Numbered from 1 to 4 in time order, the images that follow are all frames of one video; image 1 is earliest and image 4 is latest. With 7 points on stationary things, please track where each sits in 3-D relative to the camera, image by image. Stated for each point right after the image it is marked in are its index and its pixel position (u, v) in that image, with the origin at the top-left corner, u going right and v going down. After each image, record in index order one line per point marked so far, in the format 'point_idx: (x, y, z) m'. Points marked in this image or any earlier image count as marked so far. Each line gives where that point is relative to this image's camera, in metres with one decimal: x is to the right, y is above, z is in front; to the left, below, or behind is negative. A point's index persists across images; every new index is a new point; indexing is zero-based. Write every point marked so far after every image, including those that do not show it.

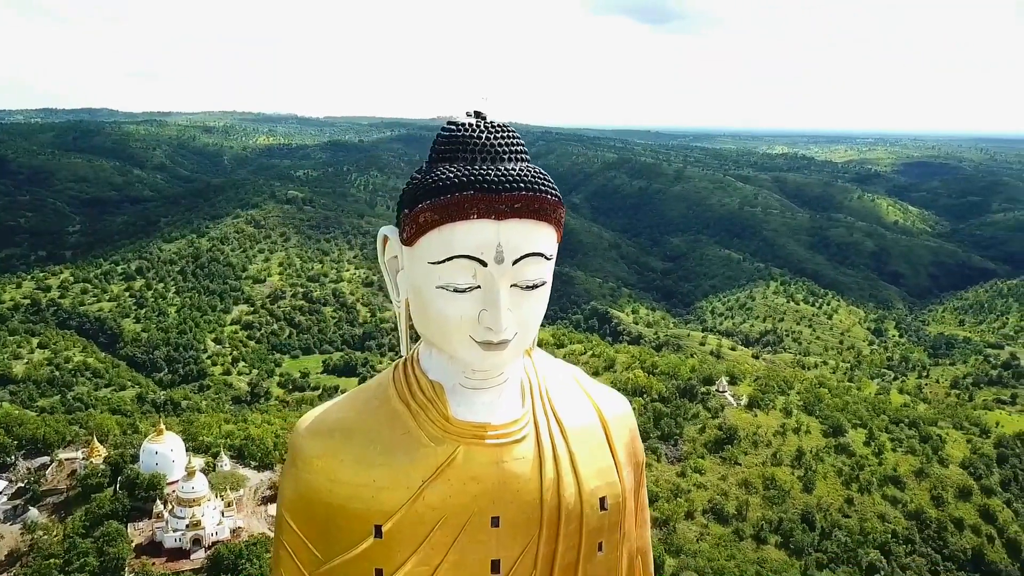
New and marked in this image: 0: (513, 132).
0: (0.0, +0.9, +5.0) m
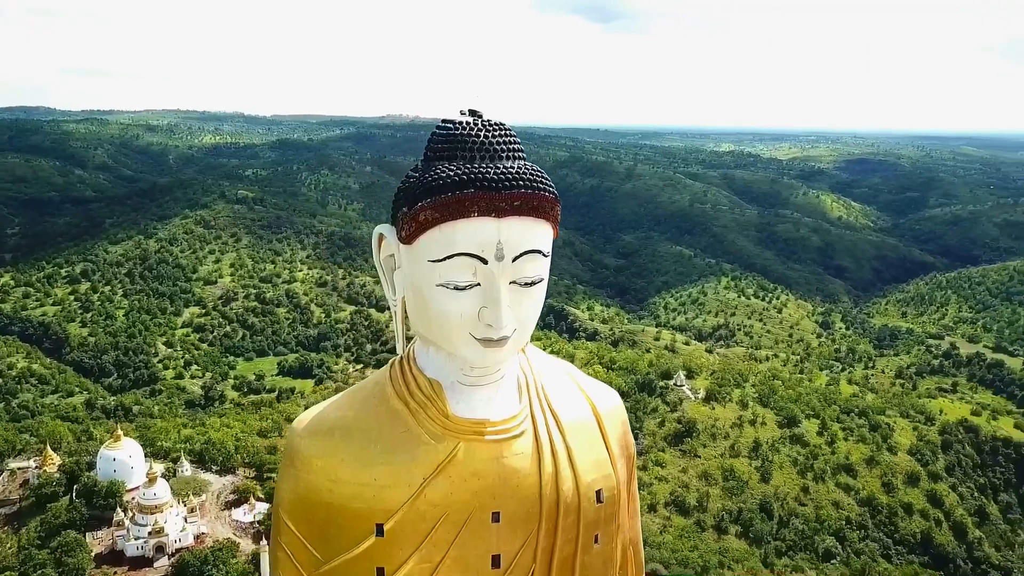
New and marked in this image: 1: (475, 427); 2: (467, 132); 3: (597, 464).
0: (0.0, +1.0, +5.0) m
1: (-0.2, -0.8, +5.0) m
2: (-0.3, +0.9, +5.0) m
3: (+0.5, -1.1, +5.3) m
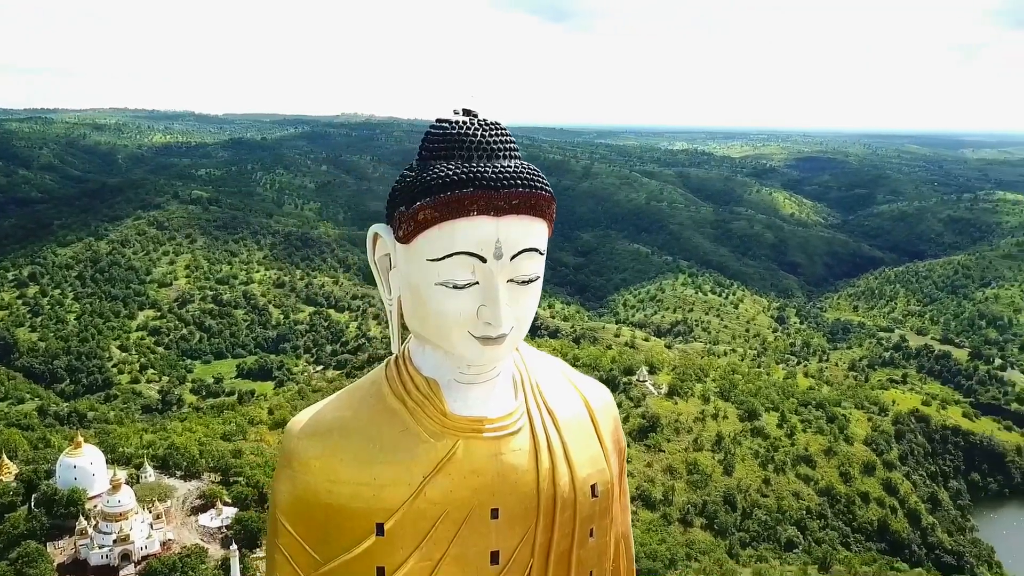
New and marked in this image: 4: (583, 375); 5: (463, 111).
0: (0.0, +1.0, +5.1) m
1: (-0.2, -0.8, +5.0) m
2: (-0.3, +0.9, +5.0) m
3: (+0.5, -1.1, +5.4) m
4: (+0.5, -0.6, +5.8) m
5: (-0.3, +1.1, +5.1) m
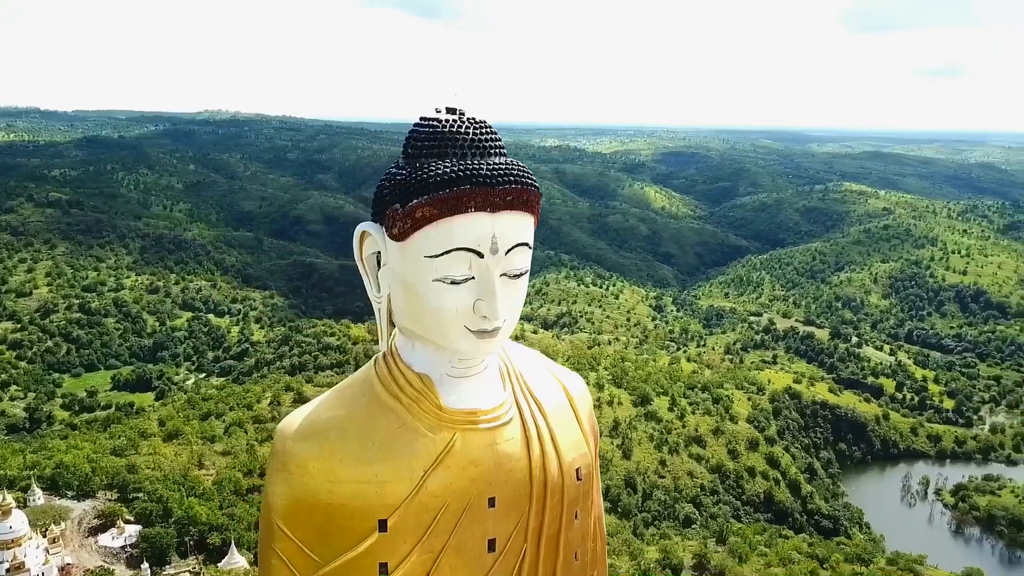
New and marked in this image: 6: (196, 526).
0: (-0.1, +1.0, +5.2) m
1: (-0.3, -0.8, +5.1) m
2: (-0.4, +1.0, +5.1) m
3: (+0.4, -1.1, +5.6) m
4: (+0.3, -0.6, +6.0) m
5: (-0.4, +1.1, +5.2) m
6: (-6.7, -5.1, +17.7) m
